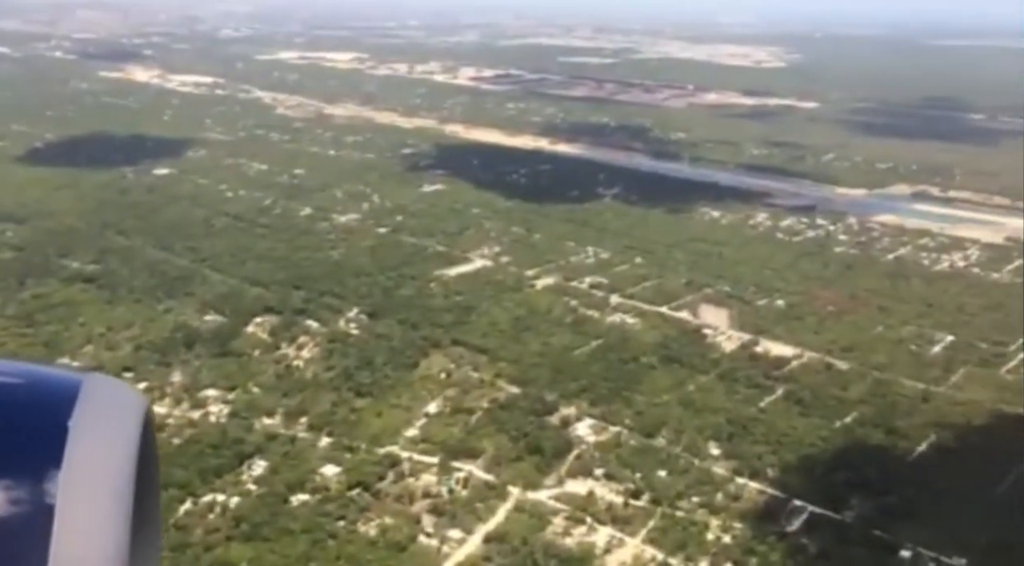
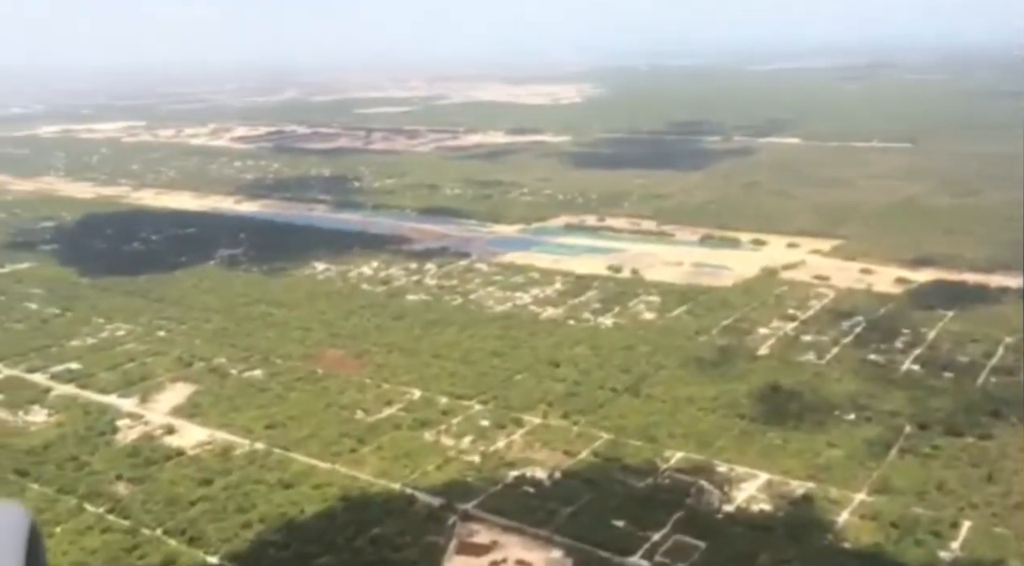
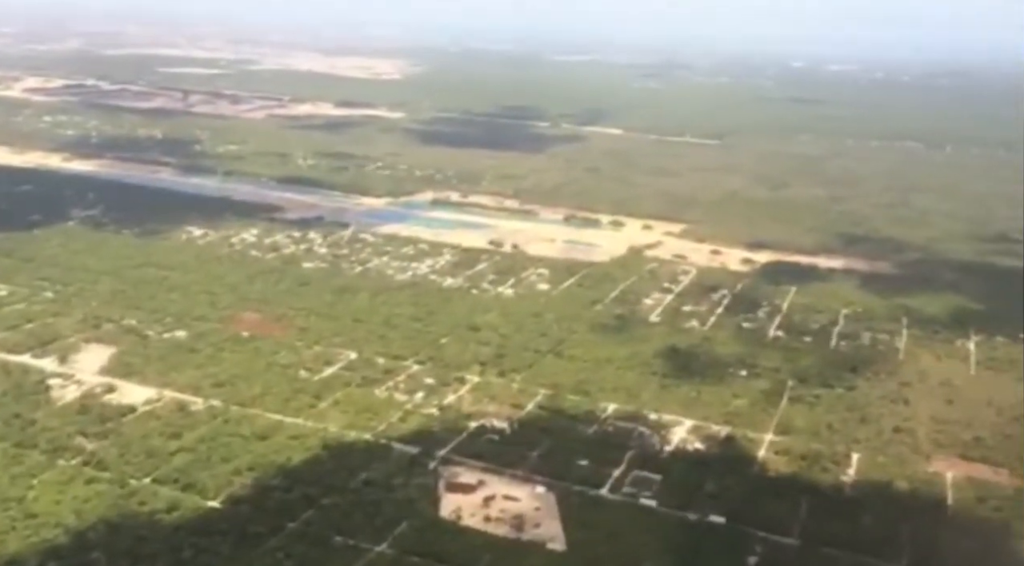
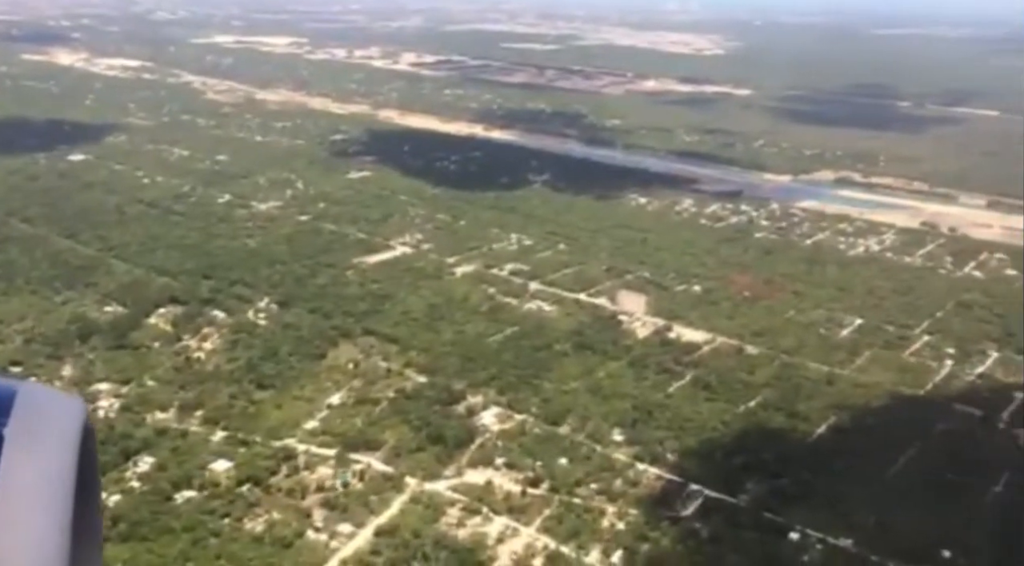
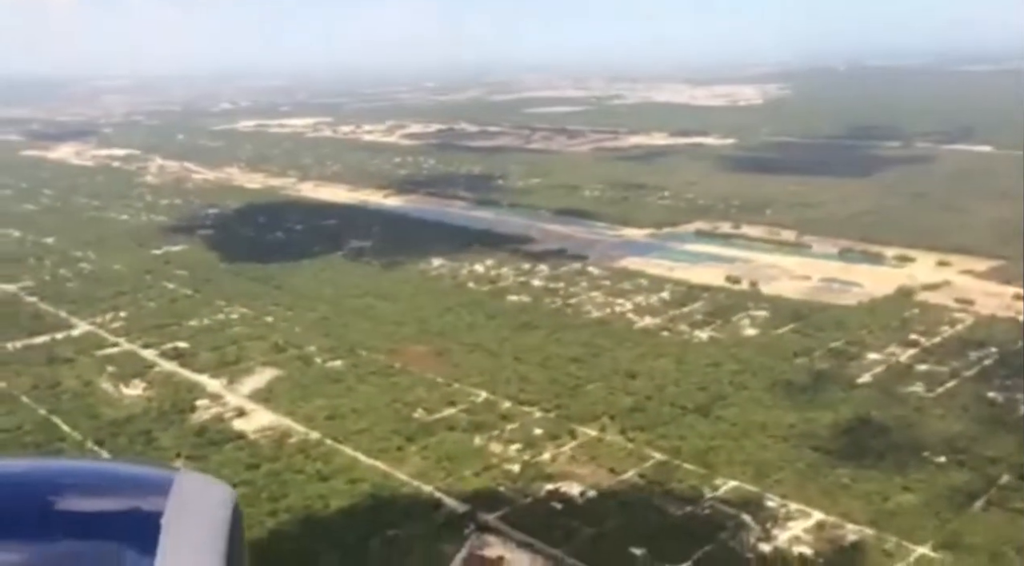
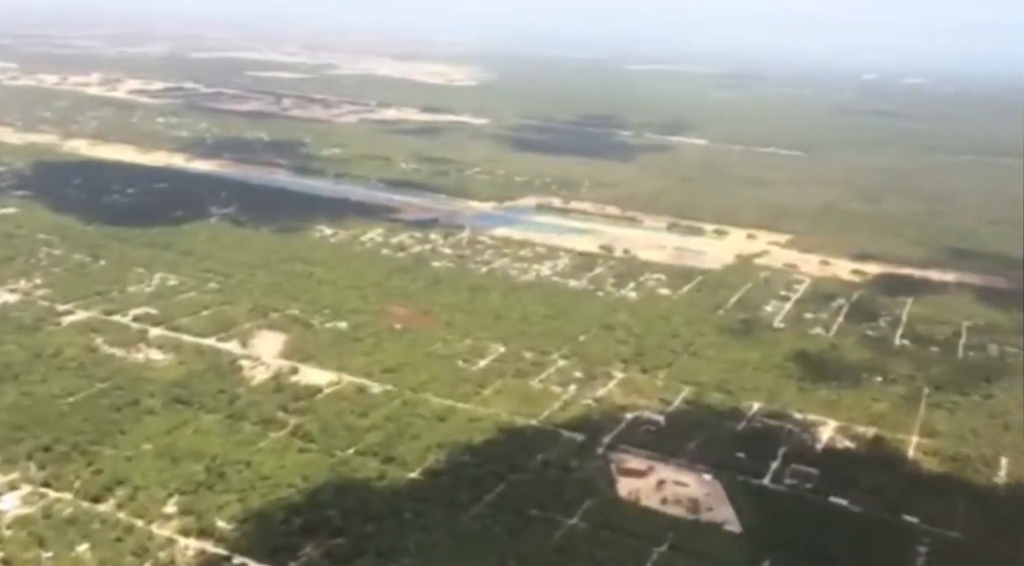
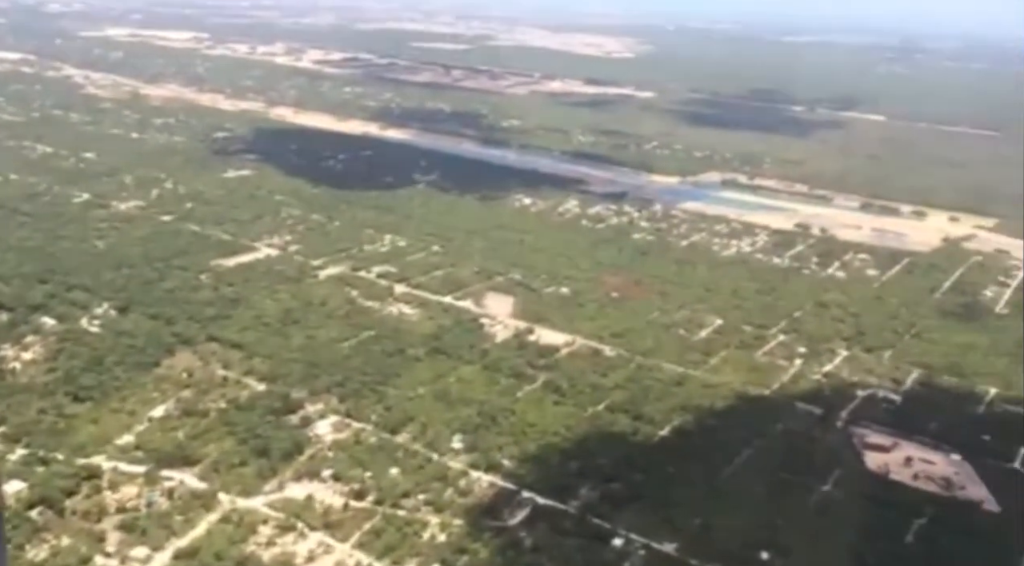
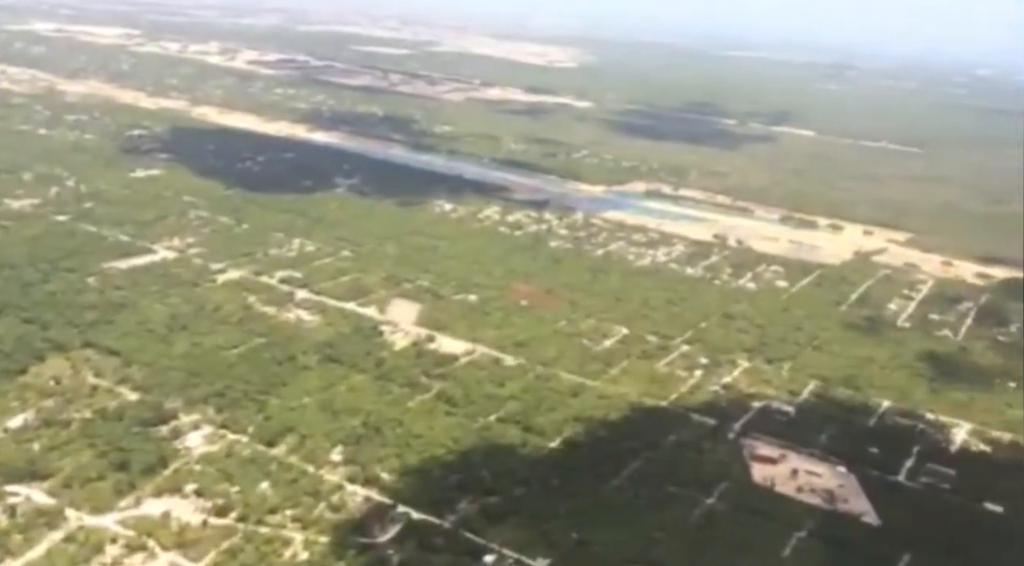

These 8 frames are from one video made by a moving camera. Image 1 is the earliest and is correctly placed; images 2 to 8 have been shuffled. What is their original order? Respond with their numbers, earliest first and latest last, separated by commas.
4, 7, 8, 6, 3, 2, 5
